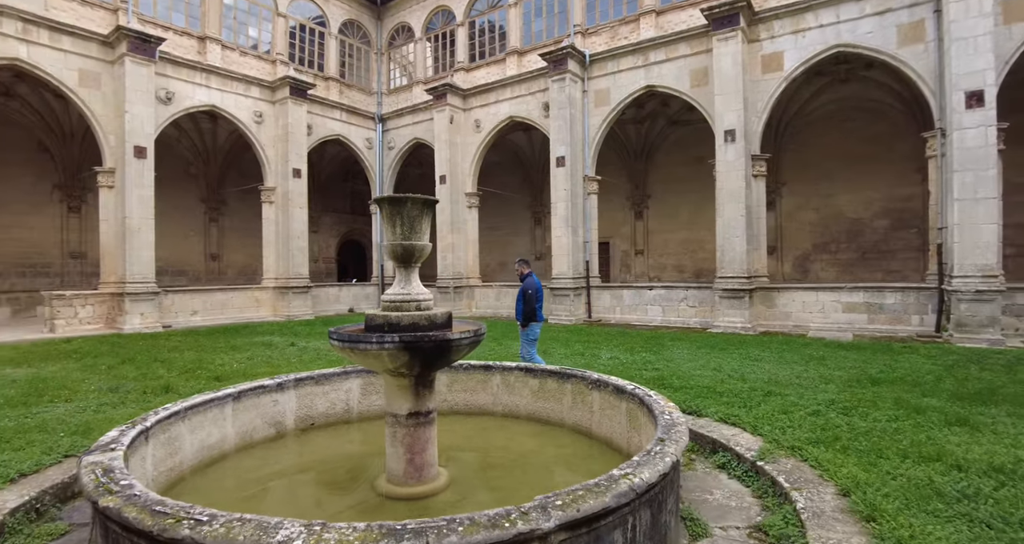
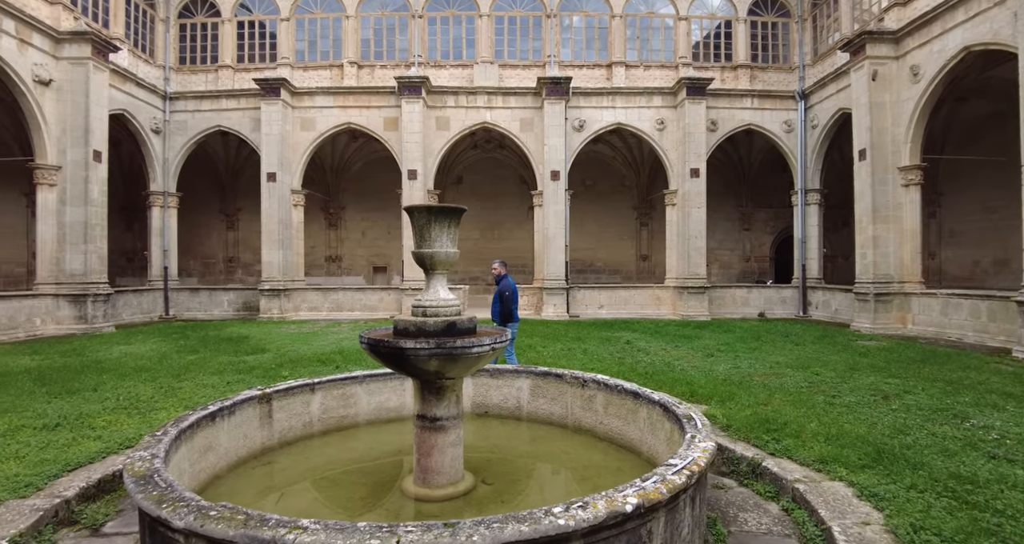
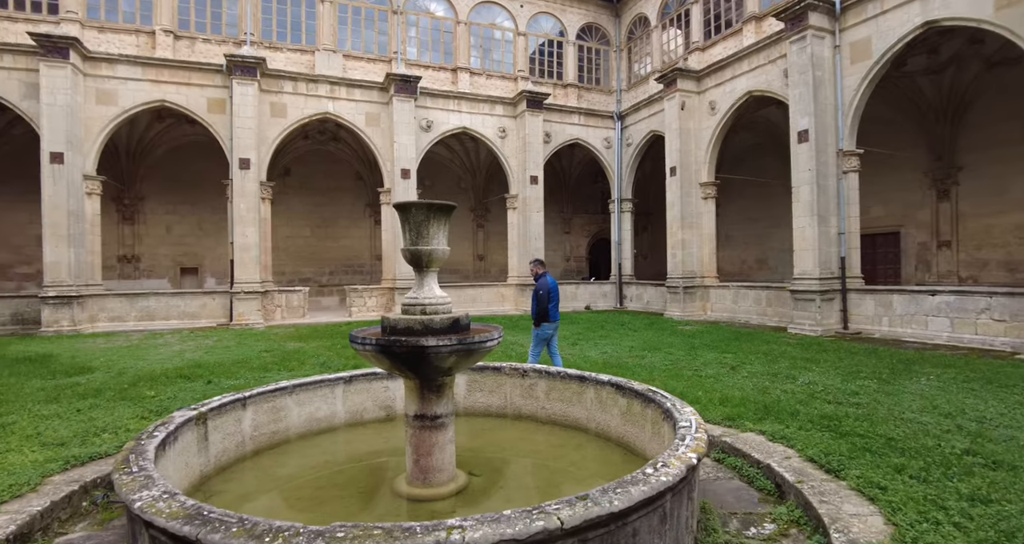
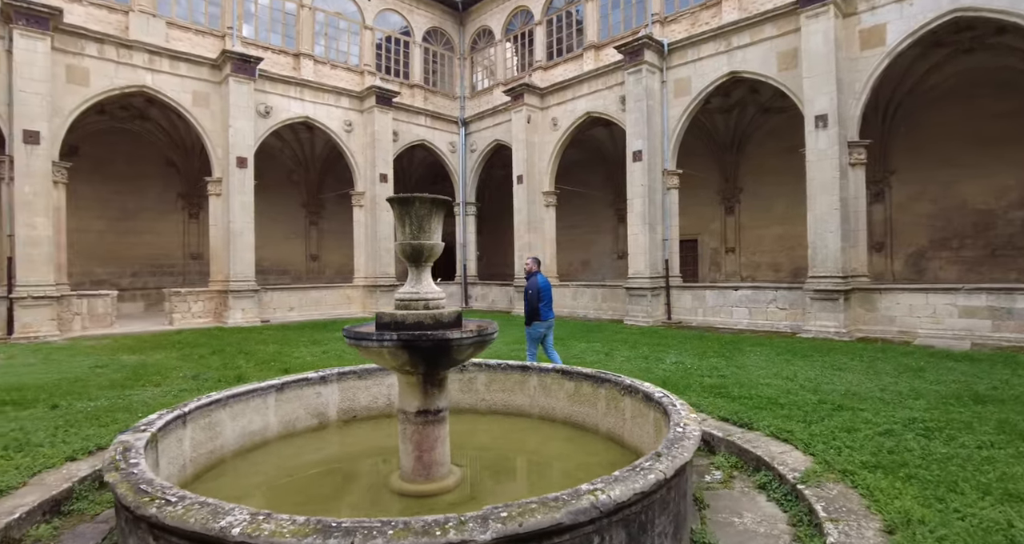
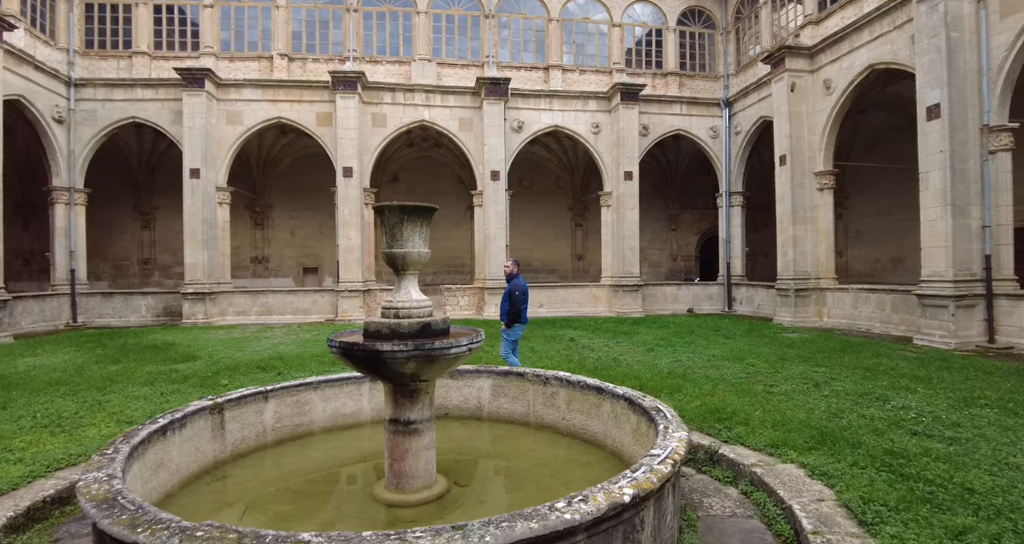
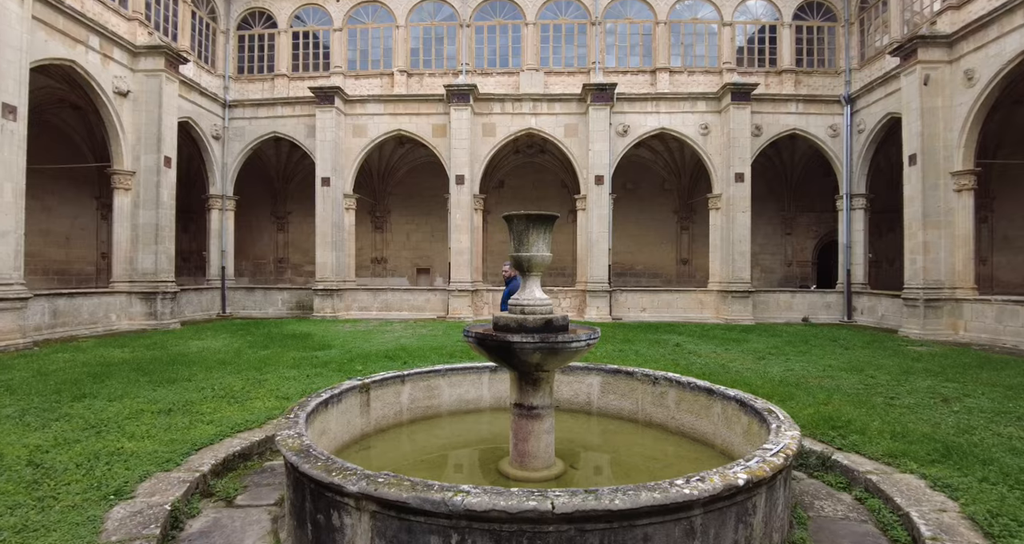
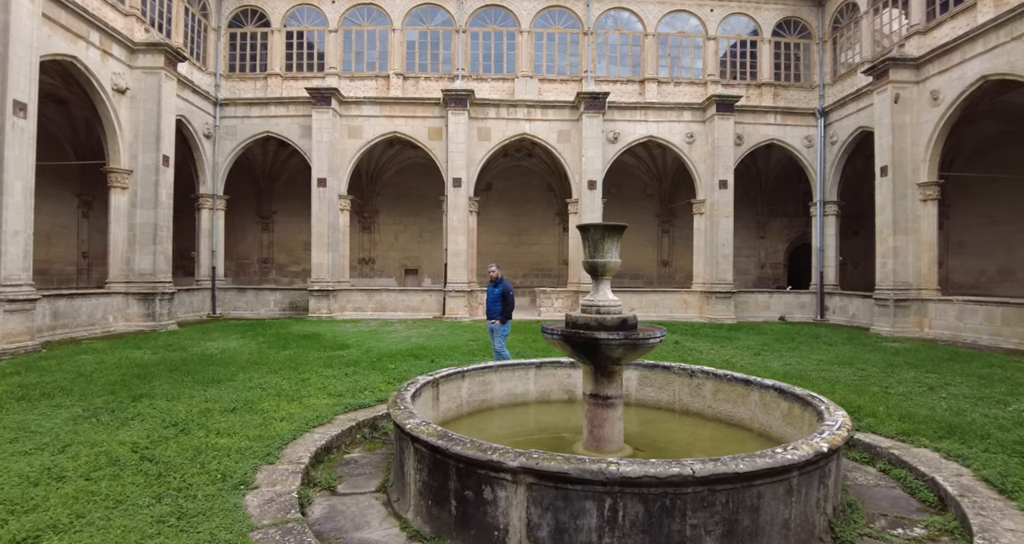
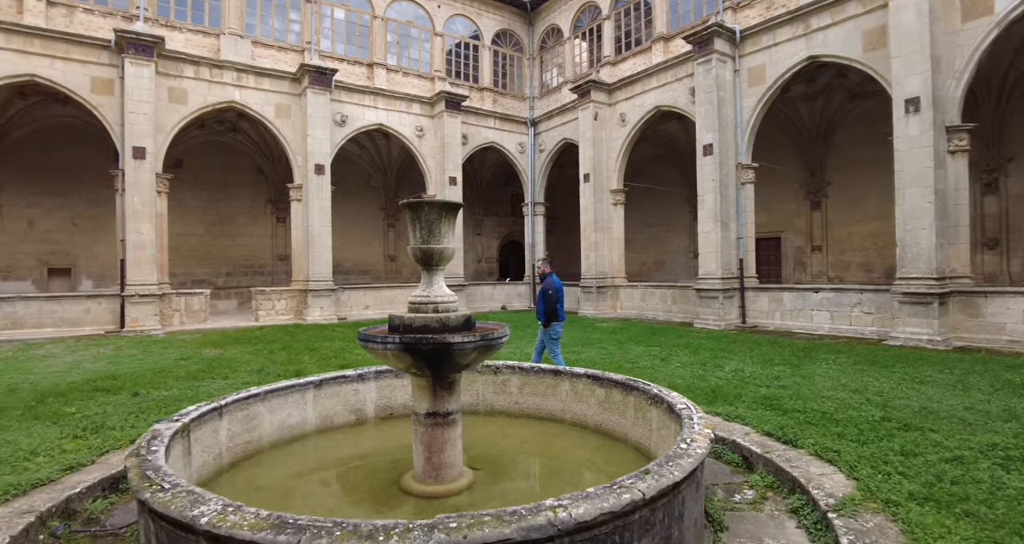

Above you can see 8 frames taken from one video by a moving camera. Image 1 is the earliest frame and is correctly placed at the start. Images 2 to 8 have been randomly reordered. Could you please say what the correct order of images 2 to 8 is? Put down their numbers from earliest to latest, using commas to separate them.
4, 8, 3, 5, 2, 6, 7
